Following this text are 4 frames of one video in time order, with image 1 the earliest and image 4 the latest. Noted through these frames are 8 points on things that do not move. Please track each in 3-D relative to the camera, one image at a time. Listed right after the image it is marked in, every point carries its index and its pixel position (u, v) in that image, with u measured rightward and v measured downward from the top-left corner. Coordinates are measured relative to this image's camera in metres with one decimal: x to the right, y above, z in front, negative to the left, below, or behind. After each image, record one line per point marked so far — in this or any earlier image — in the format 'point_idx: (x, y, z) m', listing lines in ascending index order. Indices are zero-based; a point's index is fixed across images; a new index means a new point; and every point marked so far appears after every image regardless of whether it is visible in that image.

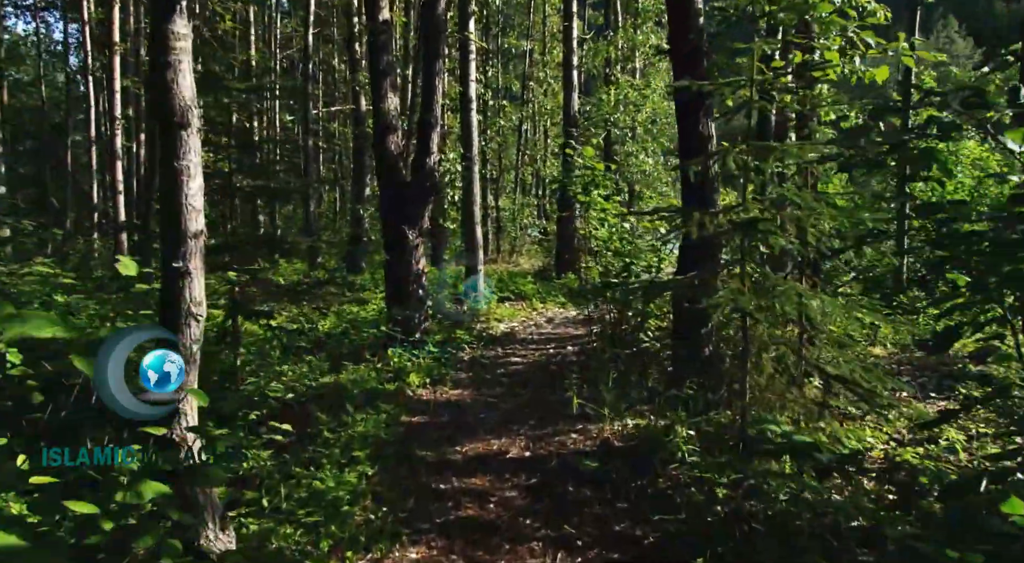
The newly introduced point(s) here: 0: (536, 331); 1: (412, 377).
0: (+0.4, -0.8, +15.2) m
1: (-1.0, -1.0, +10.2) m
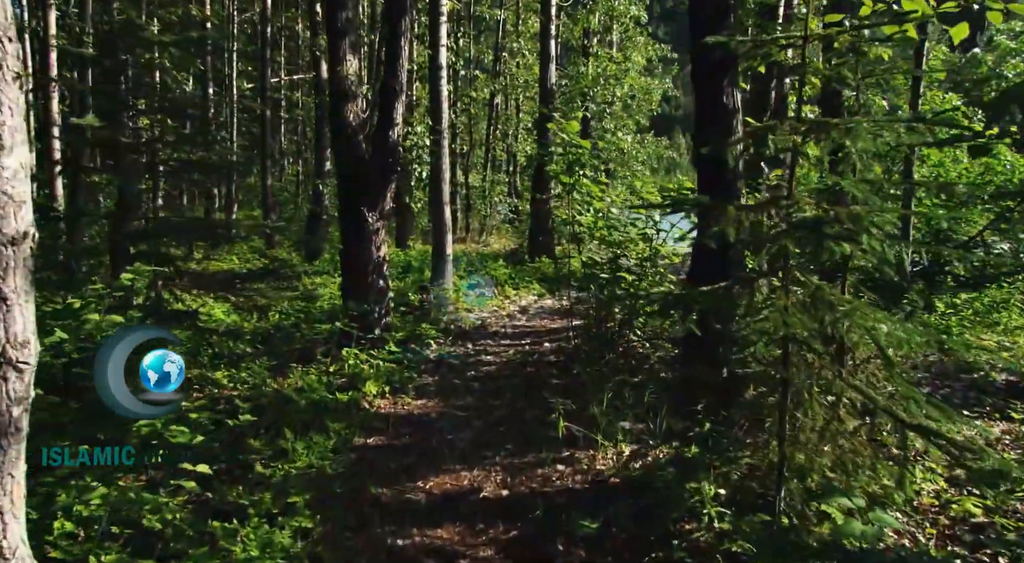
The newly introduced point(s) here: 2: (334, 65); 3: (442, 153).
0: (0.0, -0.6, +13.9) m
1: (-1.3, -0.9, +8.8) m
2: (-1.9, +2.3, +10.5) m
3: (-1.0, +1.9, +14.5) m
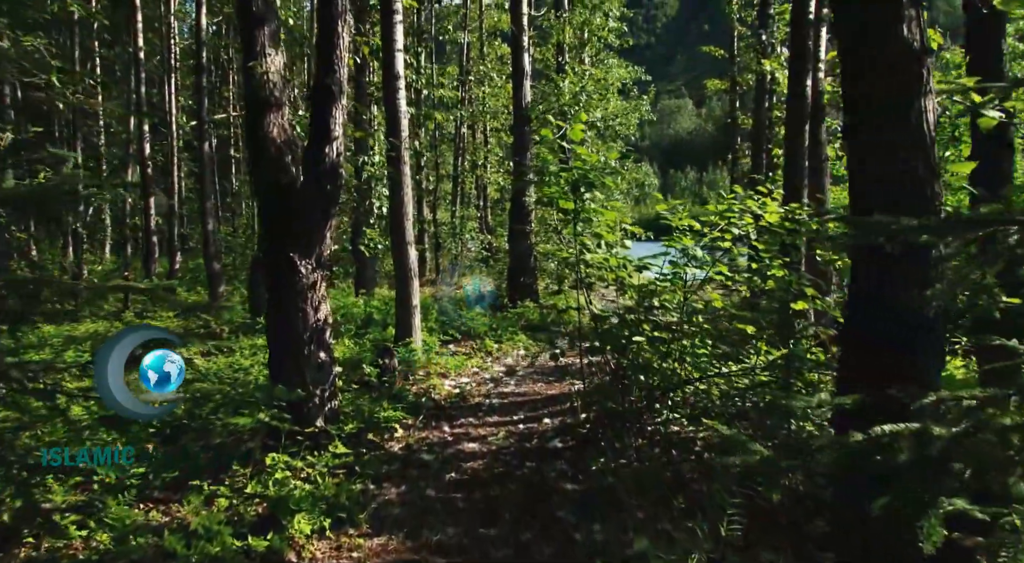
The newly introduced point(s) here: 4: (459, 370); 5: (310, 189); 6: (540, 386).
0: (-0.2, -1.2, +11.1) m
1: (-1.3, -1.4, +5.9) m
2: (-2.1, +1.8, +7.7) m
3: (-1.3, +1.2, +11.7) m
4: (-0.6, -1.1, +11.7) m
5: (-1.6, +0.7, +7.7) m
6: (+0.3, -1.2, +11.1) m
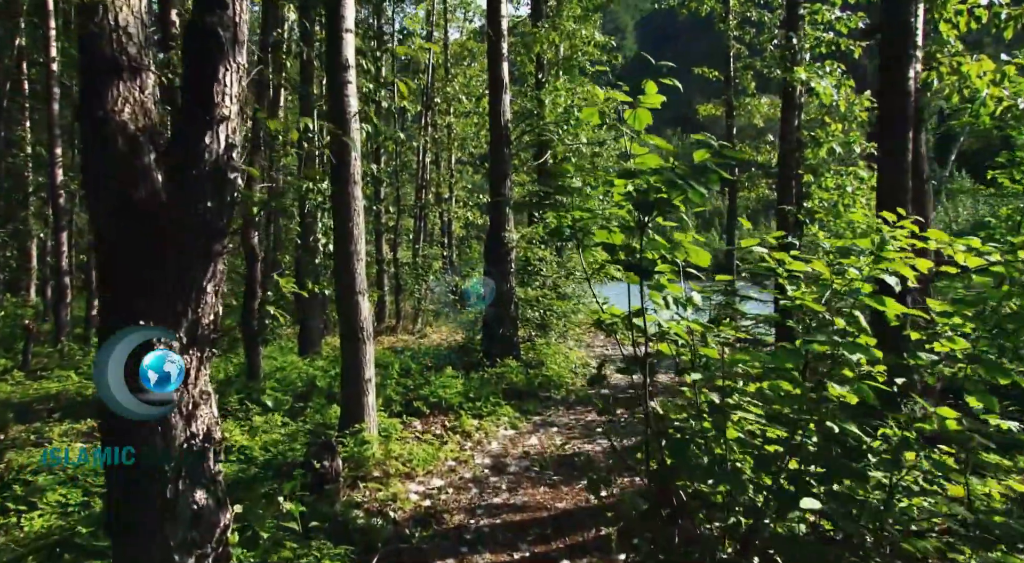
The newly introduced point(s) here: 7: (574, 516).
0: (-0.2, -1.8, +7.8) m
1: (-1.1, -1.7, +2.6) m
2: (-2.0, +1.4, +4.6) m
3: (-1.4, +0.7, +8.5) m
4: (-0.7, -1.6, +8.5) m
5: (-1.5, +0.3, +4.5) m
6: (+0.3, -1.7, +7.8) m
7: (+0.5, -1.7, +7.1) m
